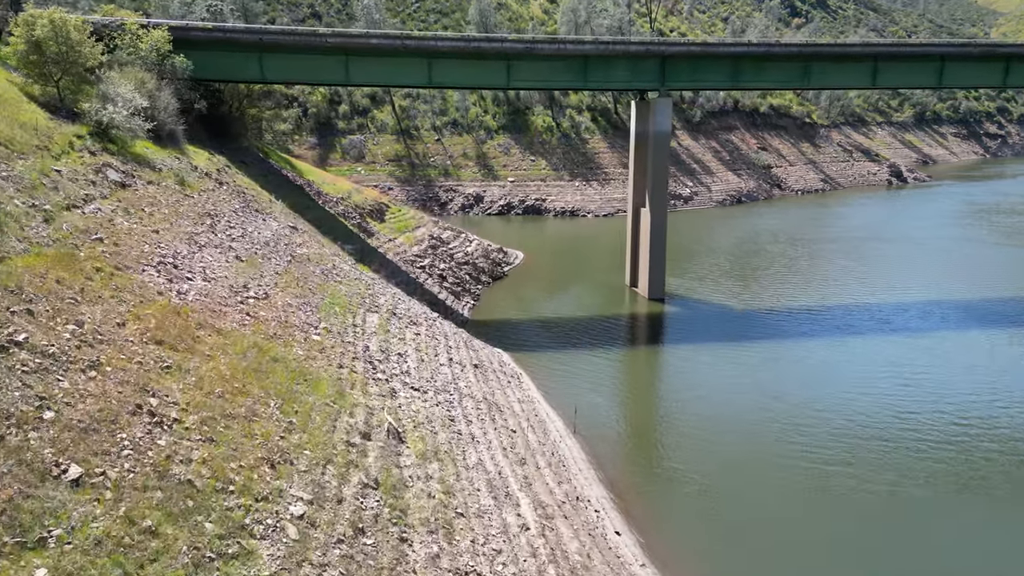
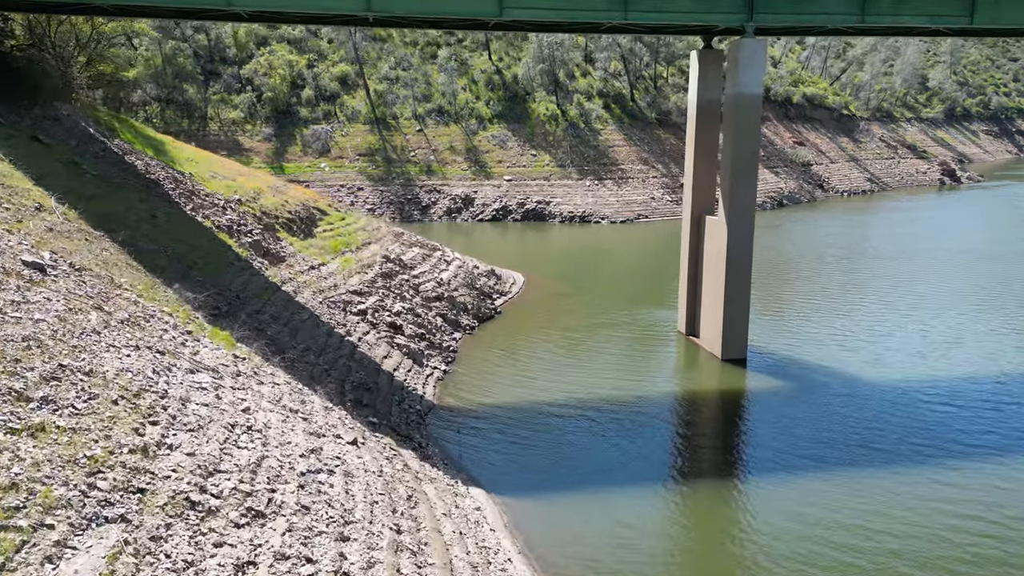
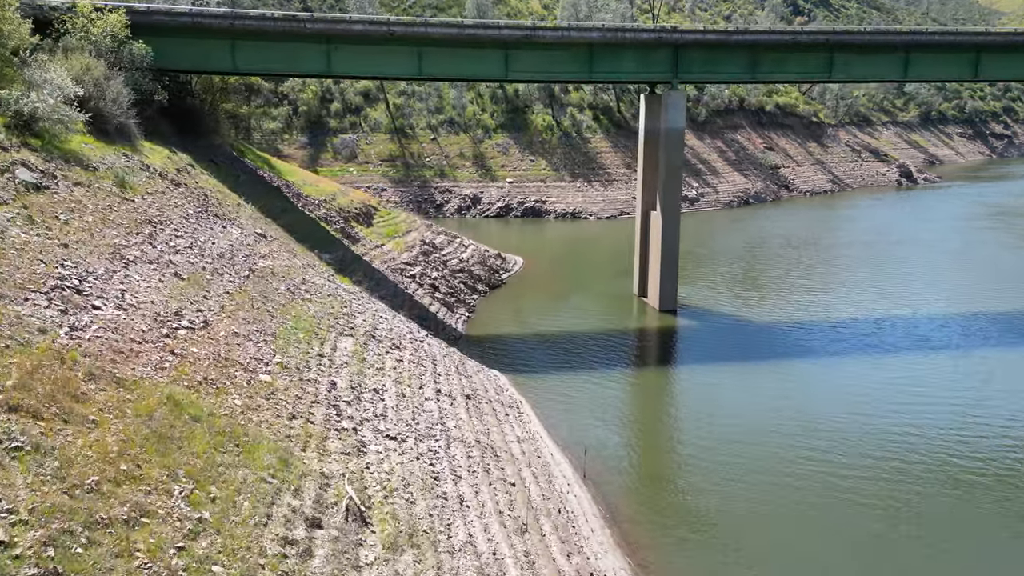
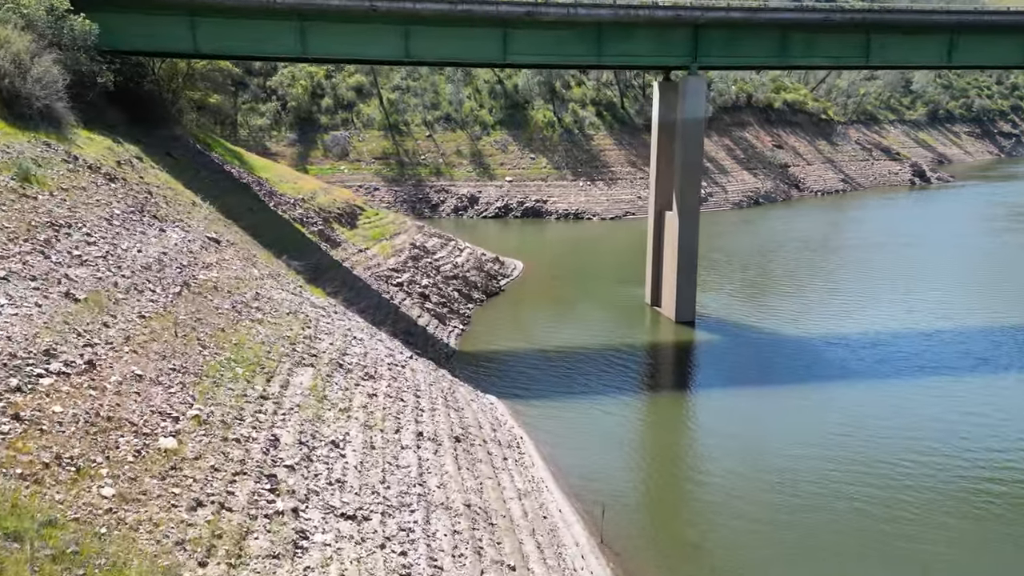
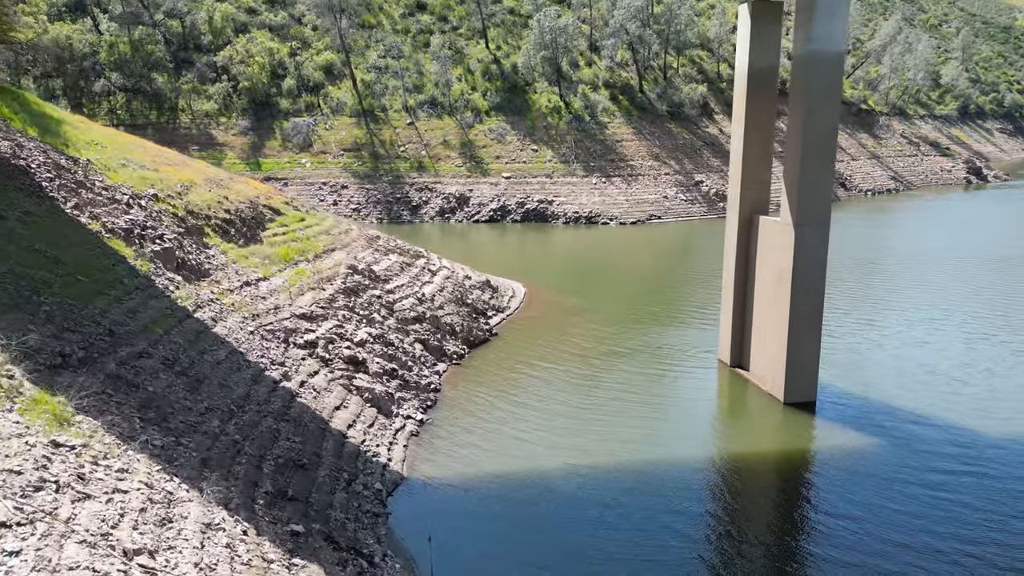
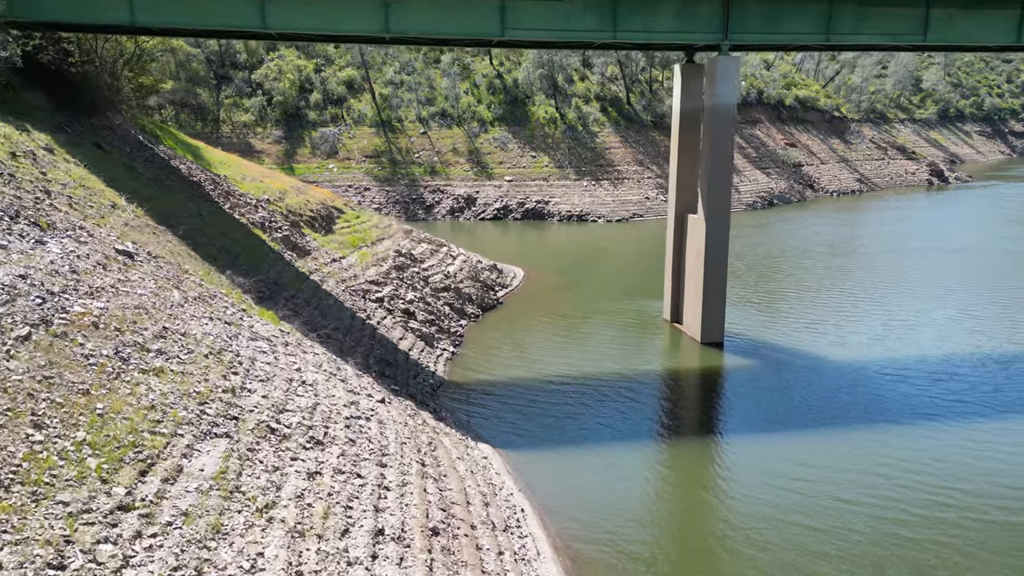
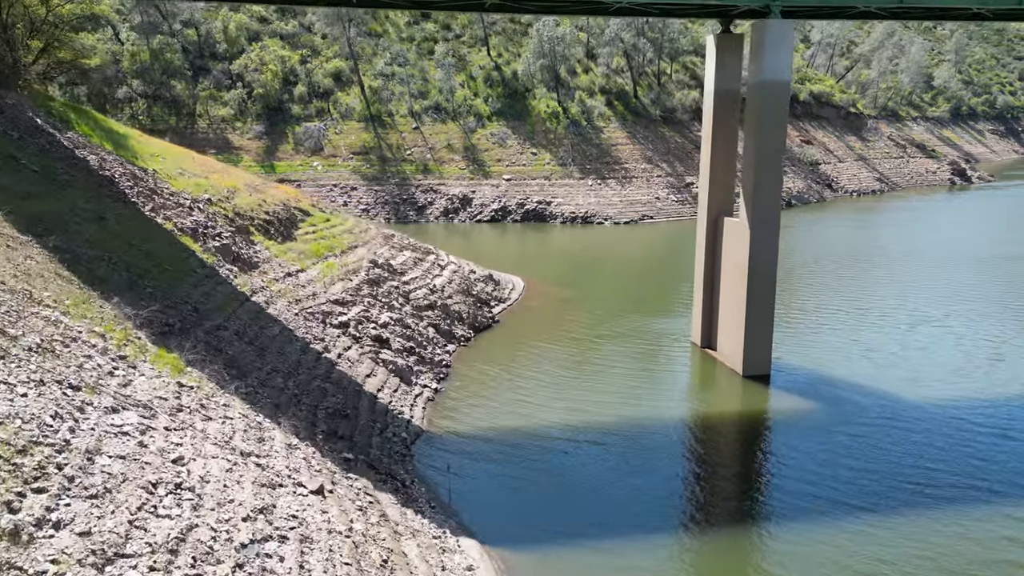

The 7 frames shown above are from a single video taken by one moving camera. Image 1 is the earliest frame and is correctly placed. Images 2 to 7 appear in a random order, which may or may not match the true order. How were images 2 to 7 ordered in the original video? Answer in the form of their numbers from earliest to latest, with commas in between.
3, 4, 6, 2, 7, 5
